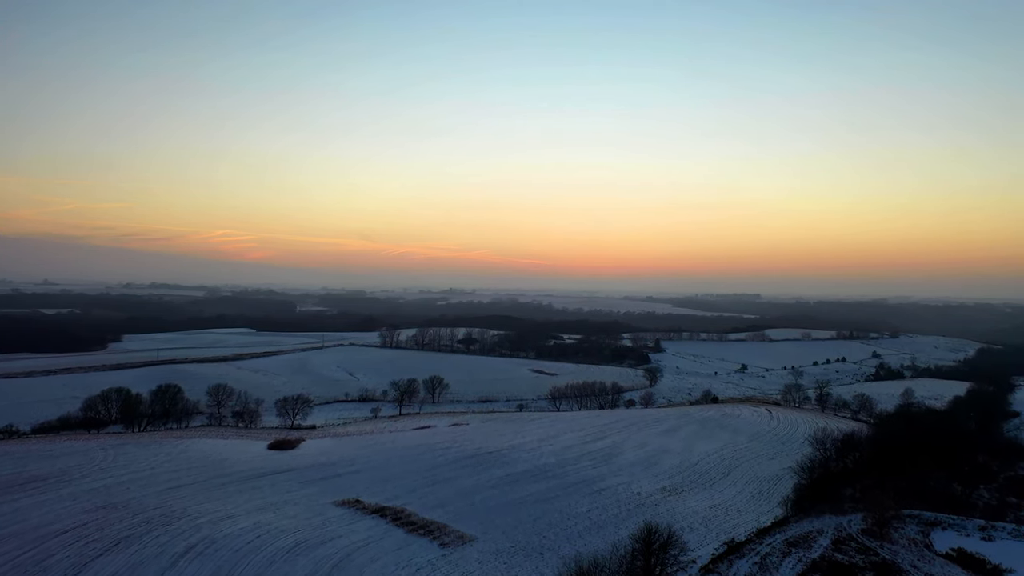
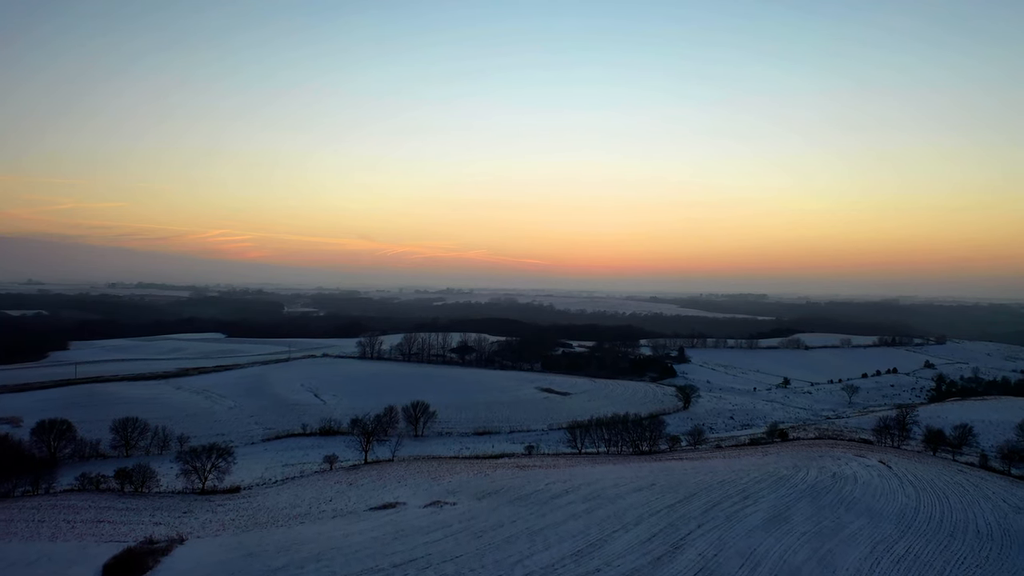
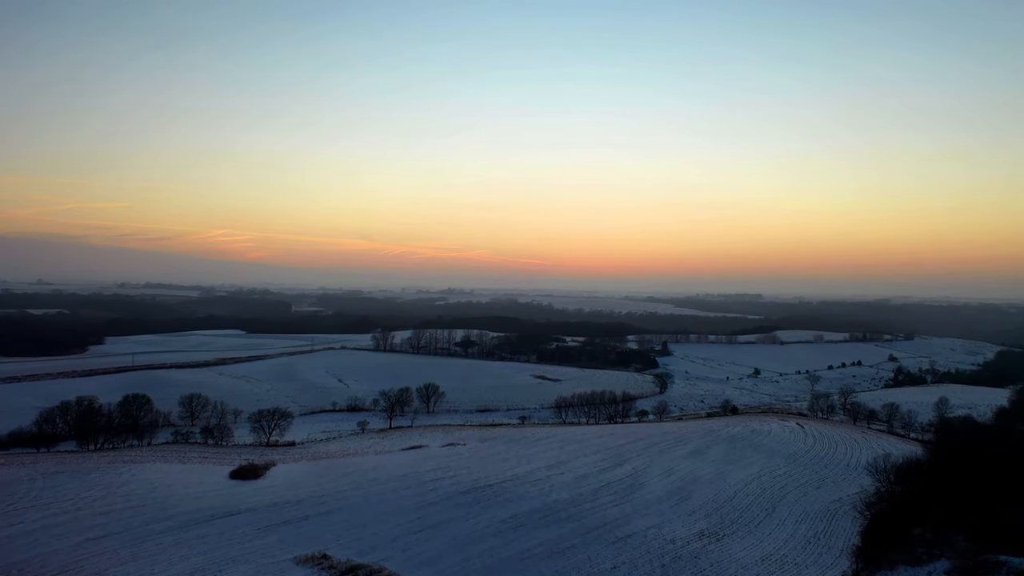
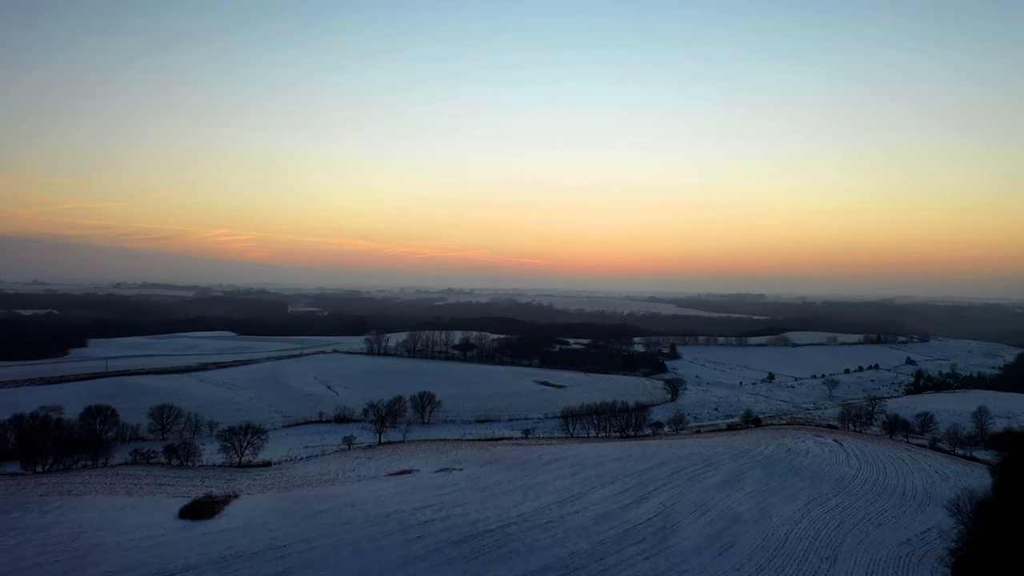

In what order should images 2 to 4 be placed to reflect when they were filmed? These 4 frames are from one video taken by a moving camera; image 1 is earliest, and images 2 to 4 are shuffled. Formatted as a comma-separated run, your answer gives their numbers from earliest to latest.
3, 4, 2
